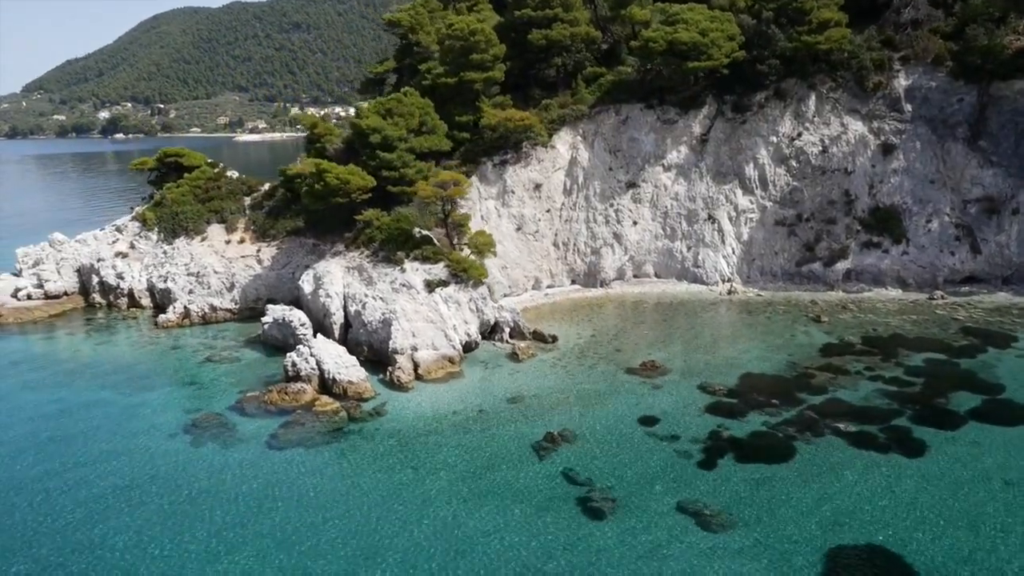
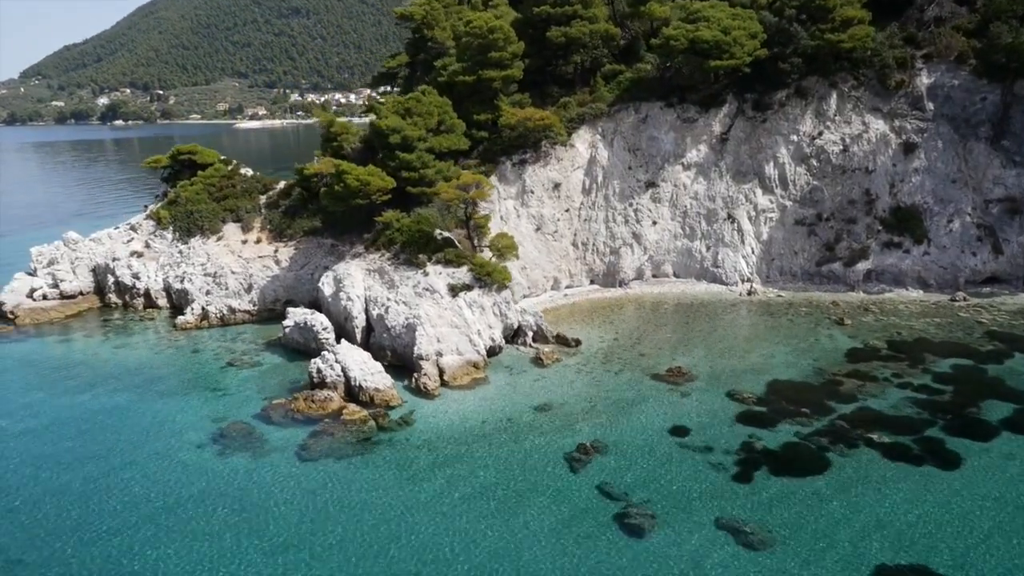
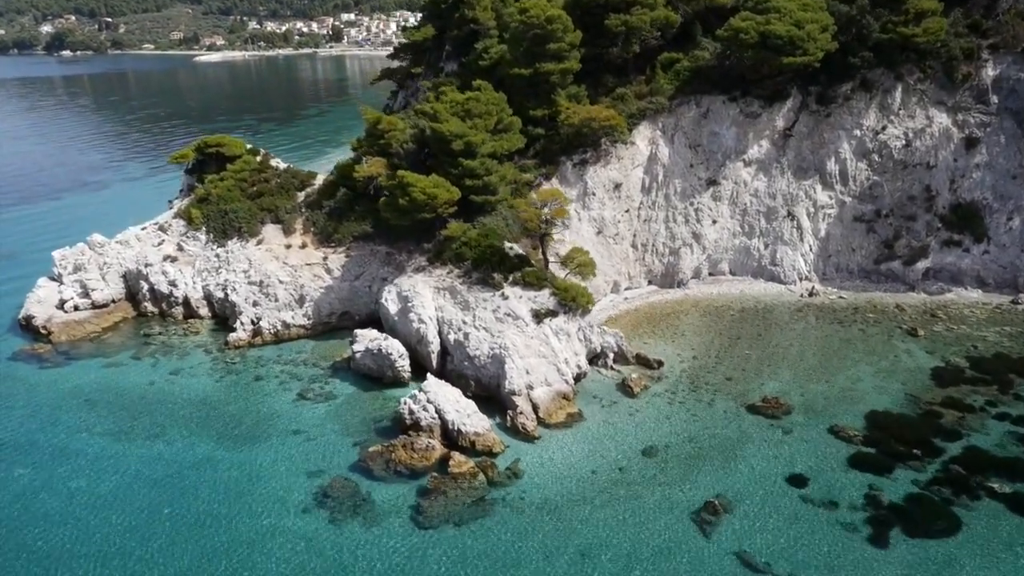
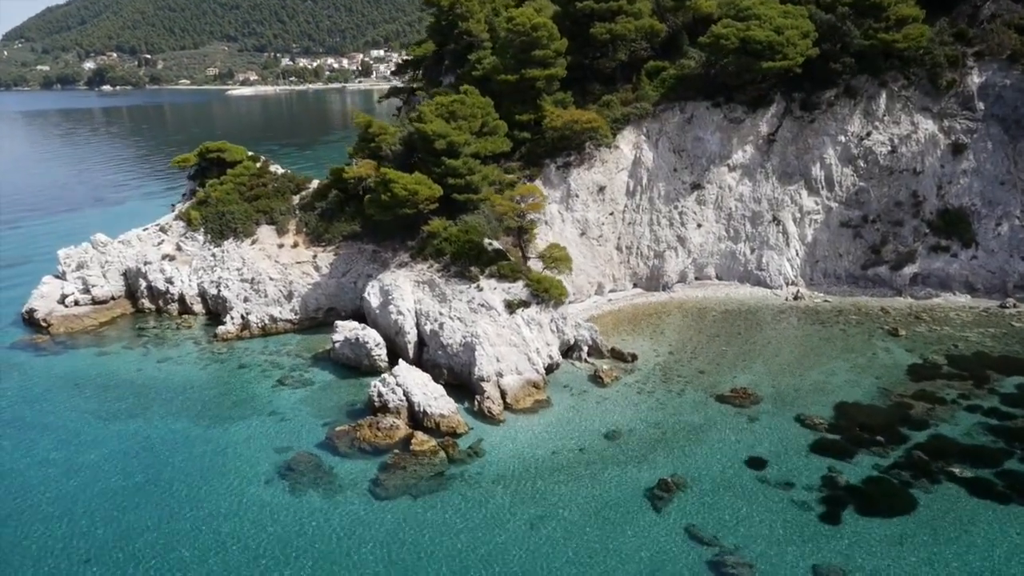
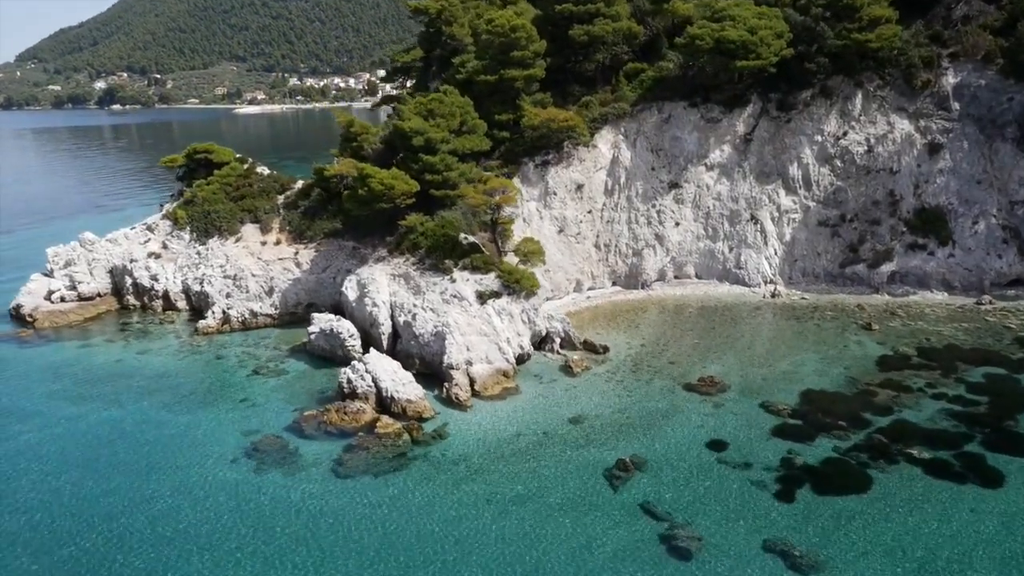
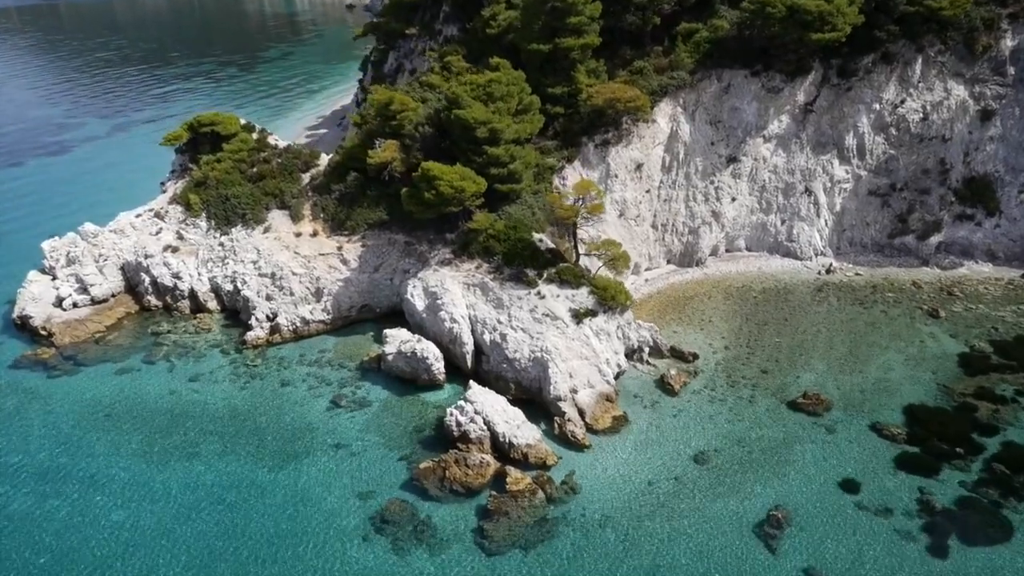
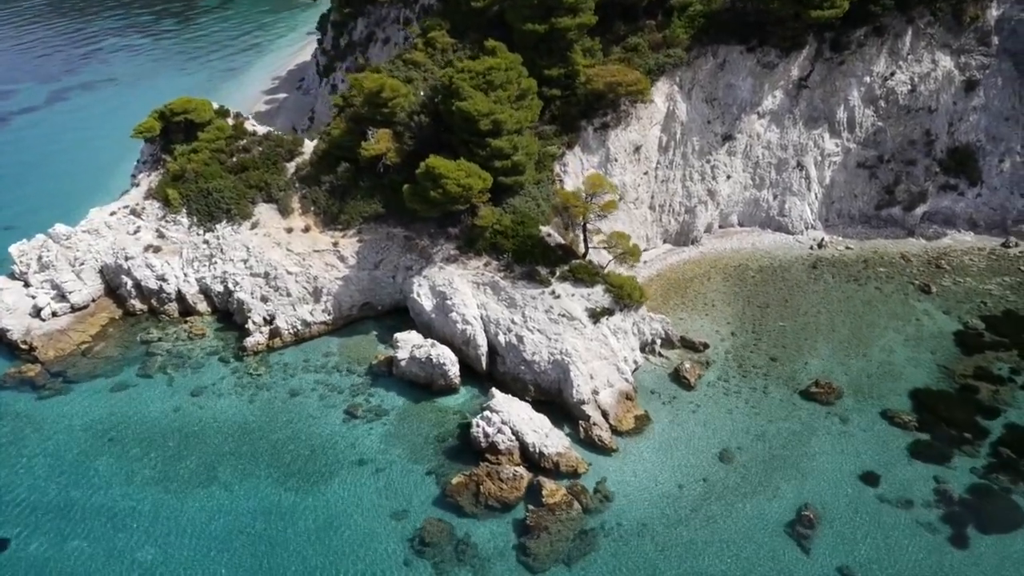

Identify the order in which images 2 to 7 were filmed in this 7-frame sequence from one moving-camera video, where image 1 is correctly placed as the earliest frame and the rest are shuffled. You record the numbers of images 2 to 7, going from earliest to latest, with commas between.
2, 5, 4, 3, 6, 7
